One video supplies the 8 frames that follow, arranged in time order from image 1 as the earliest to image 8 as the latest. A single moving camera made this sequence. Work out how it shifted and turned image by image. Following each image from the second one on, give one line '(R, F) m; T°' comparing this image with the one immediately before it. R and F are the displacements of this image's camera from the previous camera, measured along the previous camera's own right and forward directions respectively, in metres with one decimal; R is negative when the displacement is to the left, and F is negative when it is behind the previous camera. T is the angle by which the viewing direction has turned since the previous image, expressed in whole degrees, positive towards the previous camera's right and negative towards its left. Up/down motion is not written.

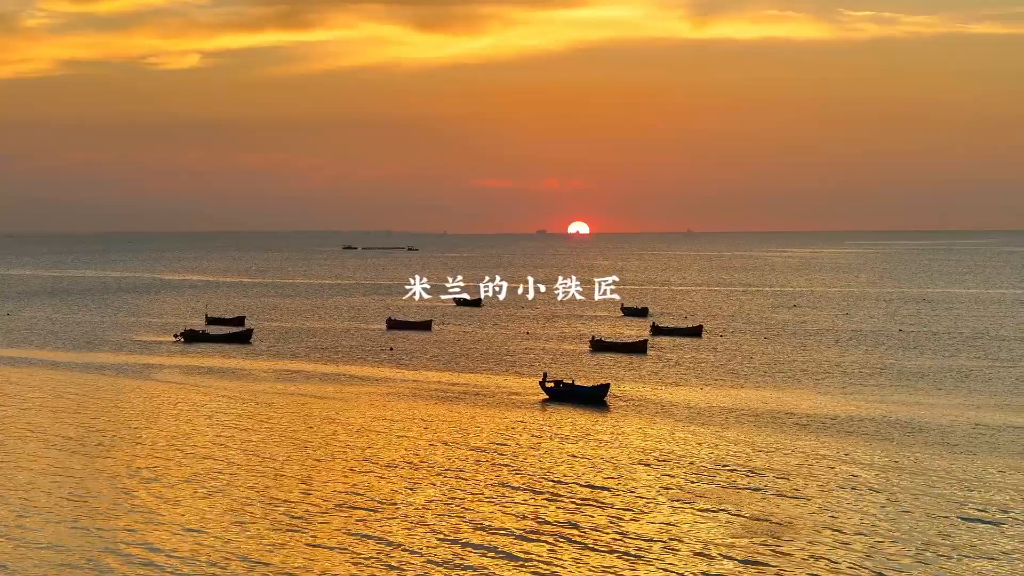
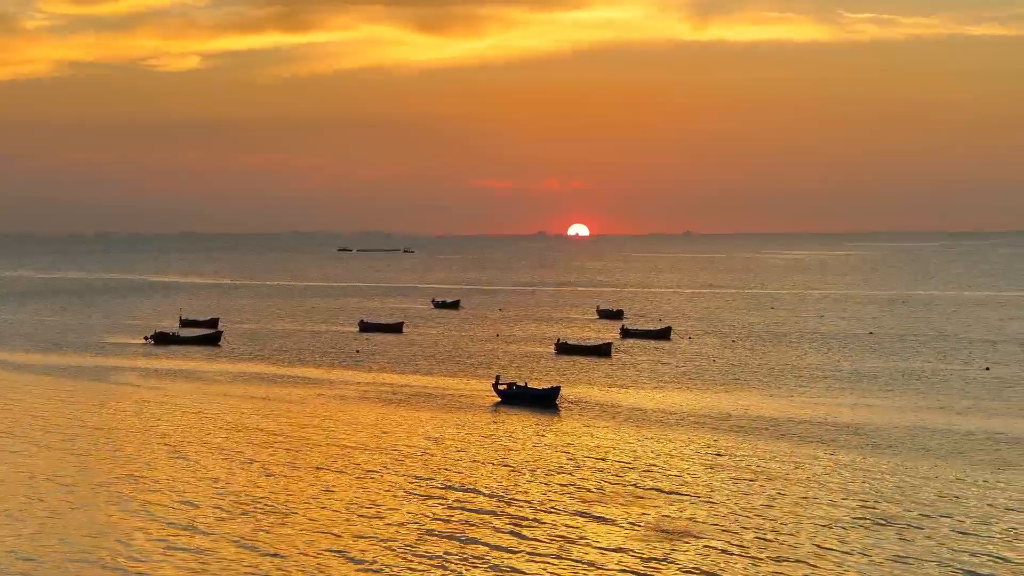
(+3.7, -0.2) m; 0°
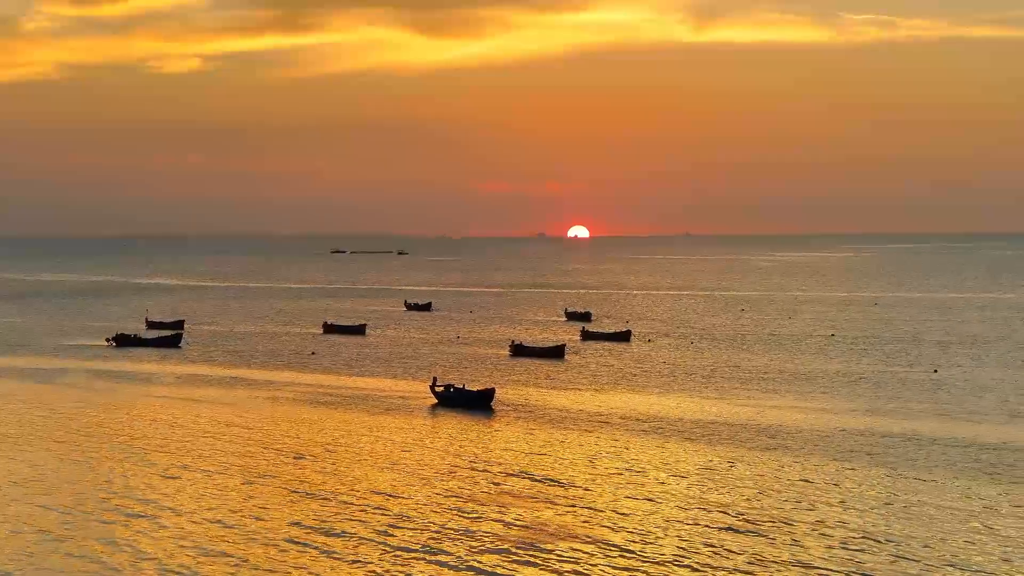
(+4.8, -0.1) m; 0°
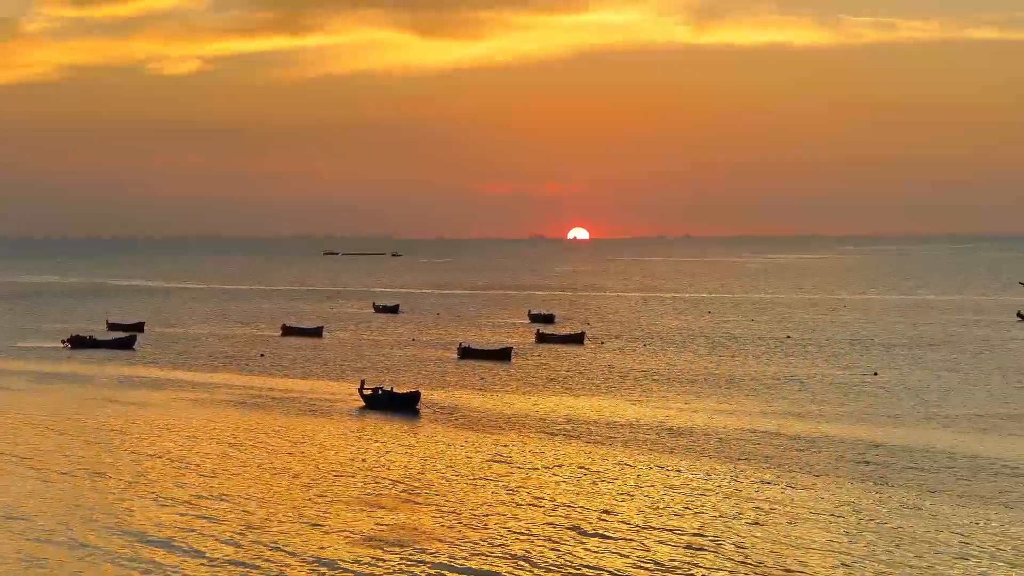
(+5.5, 0.0) m; 0°
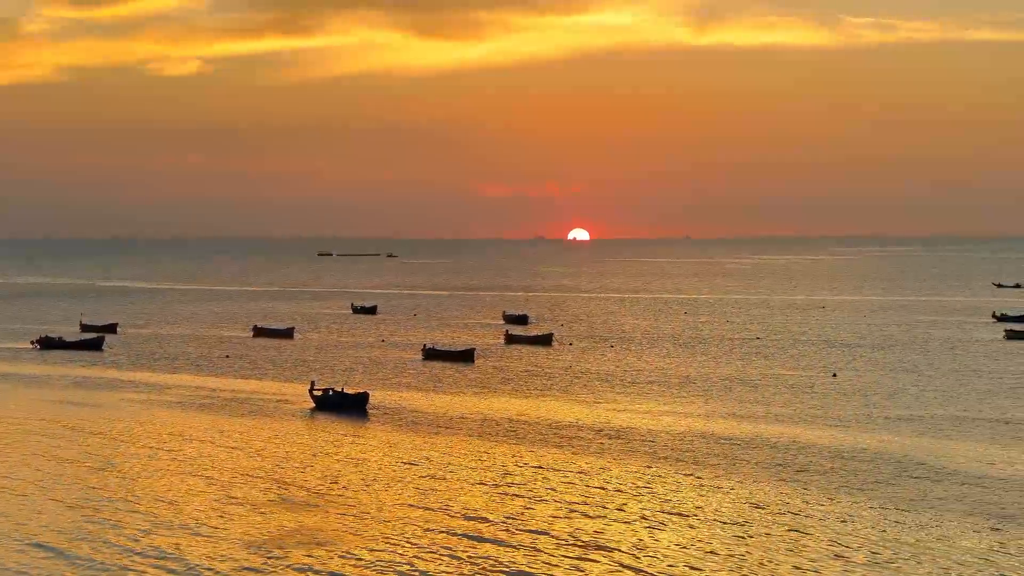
(+3.8, -0.1) m; 0°
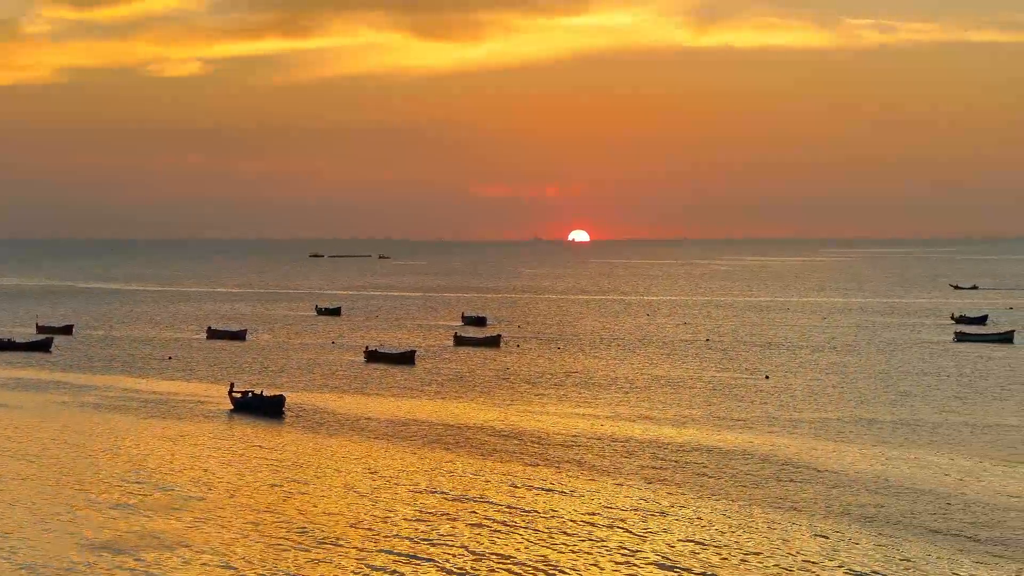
(+6.2, -0.1) m; 0°
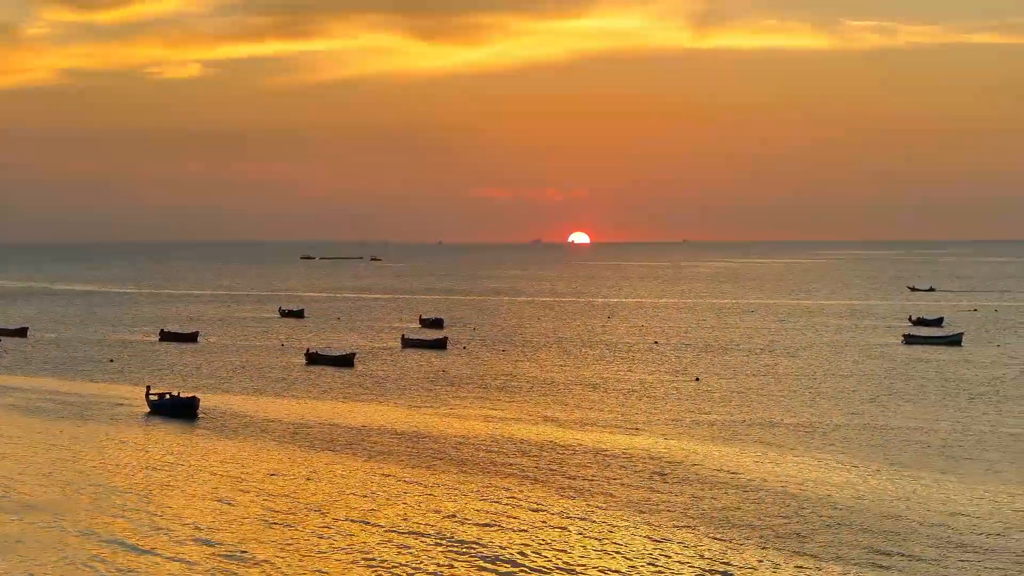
(+6.4, 0.0) m; 0°
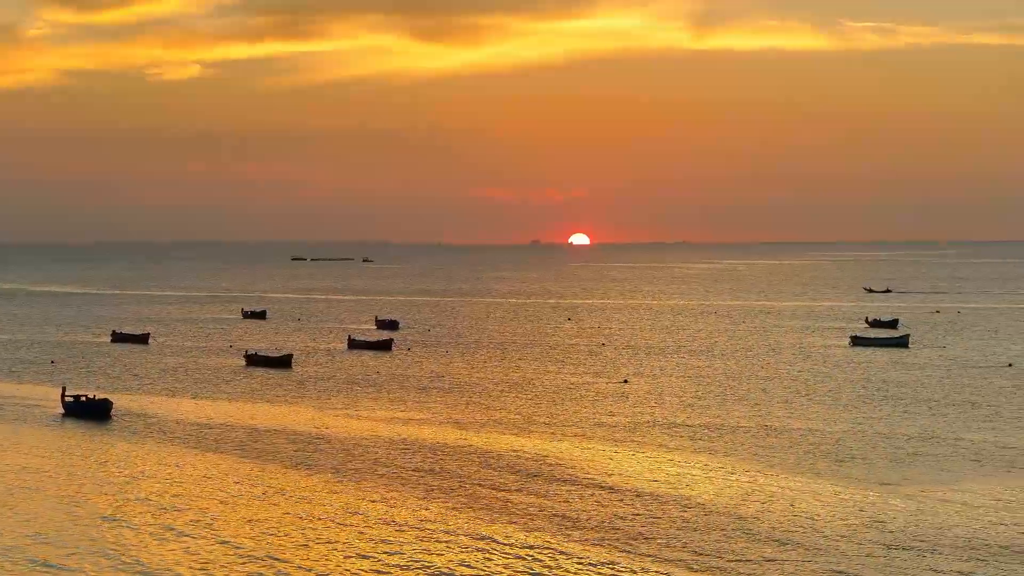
(+6.5, 0.0) m; 0°
